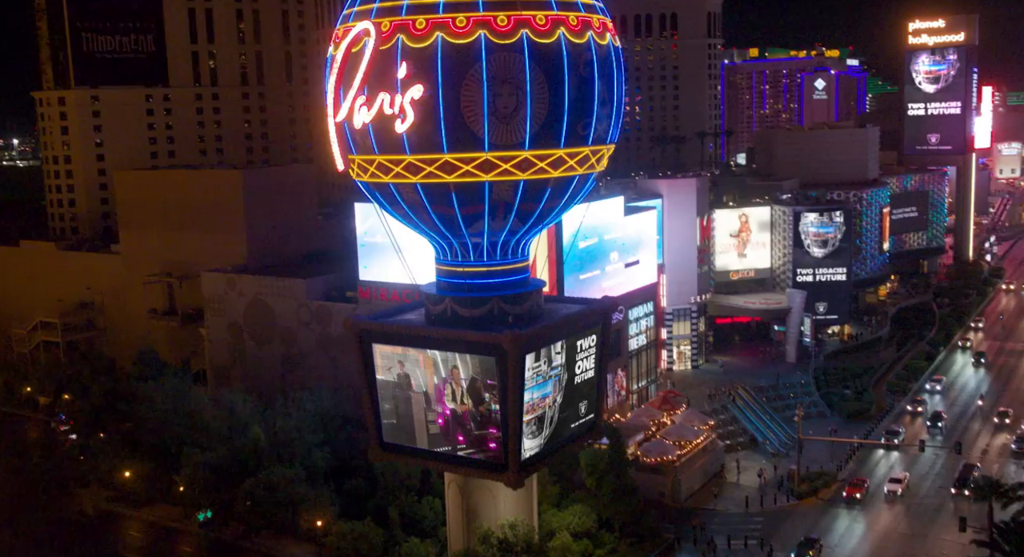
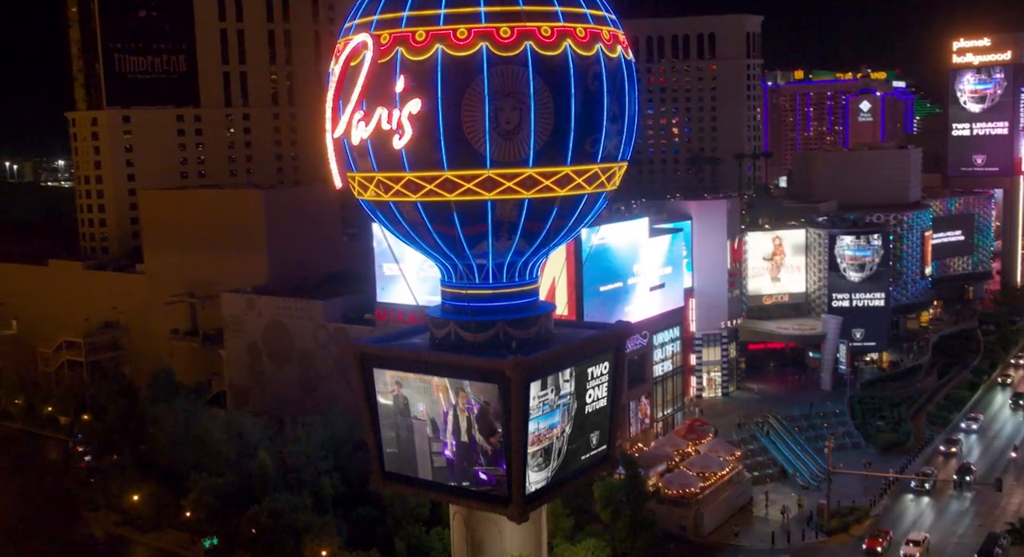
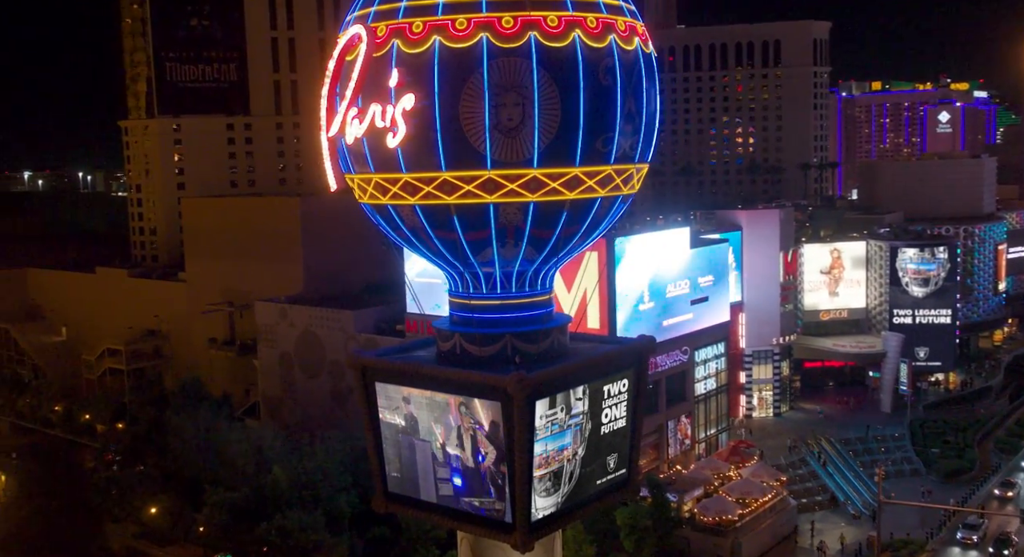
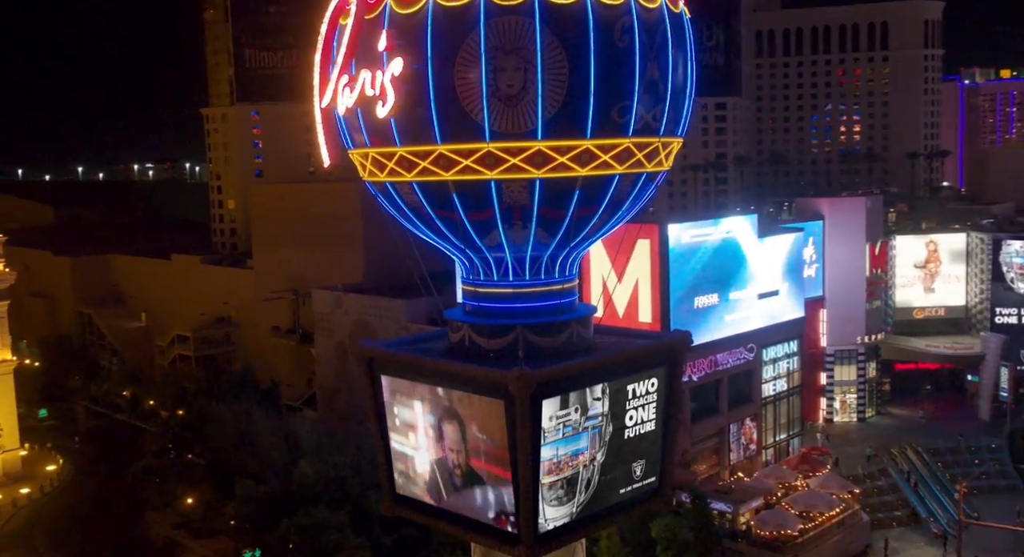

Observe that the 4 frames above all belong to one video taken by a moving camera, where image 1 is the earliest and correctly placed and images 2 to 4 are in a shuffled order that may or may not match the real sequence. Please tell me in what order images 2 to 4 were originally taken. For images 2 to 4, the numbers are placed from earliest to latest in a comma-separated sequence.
2, 3, 4
